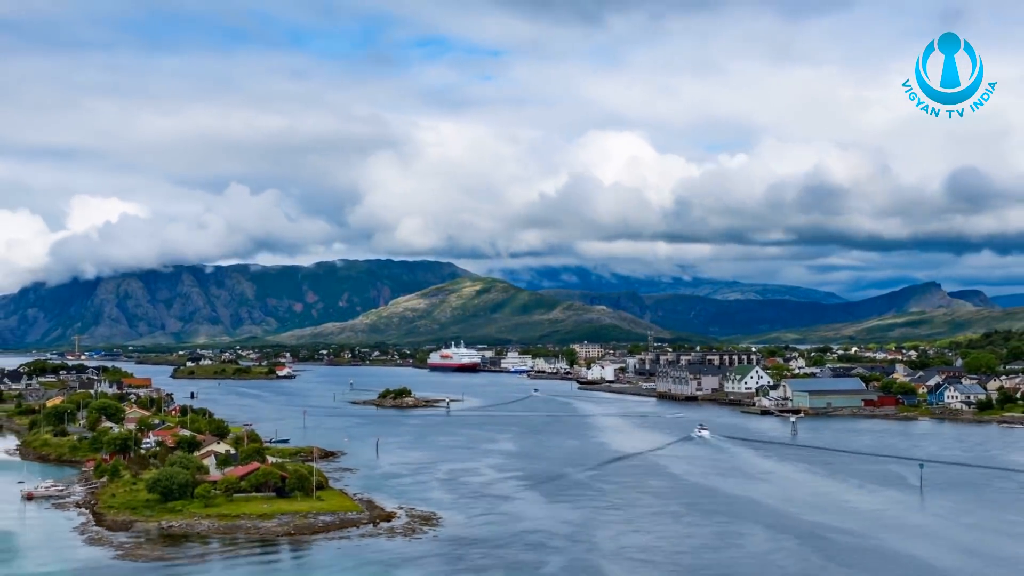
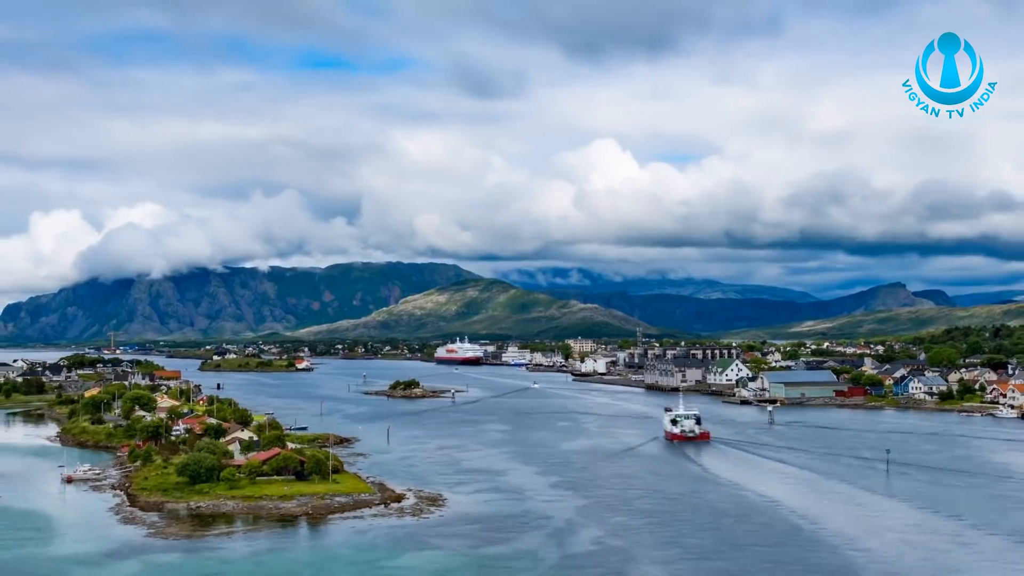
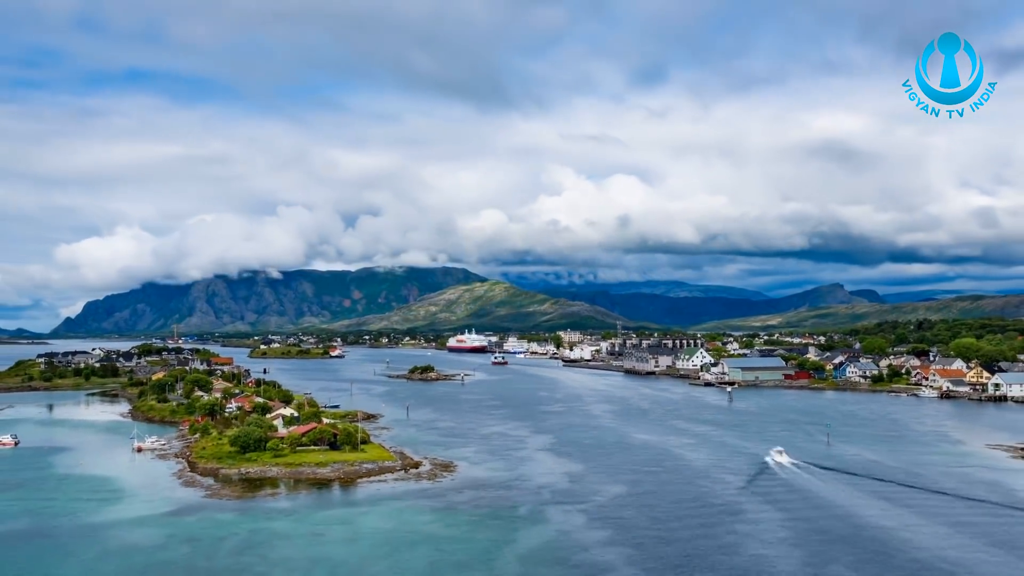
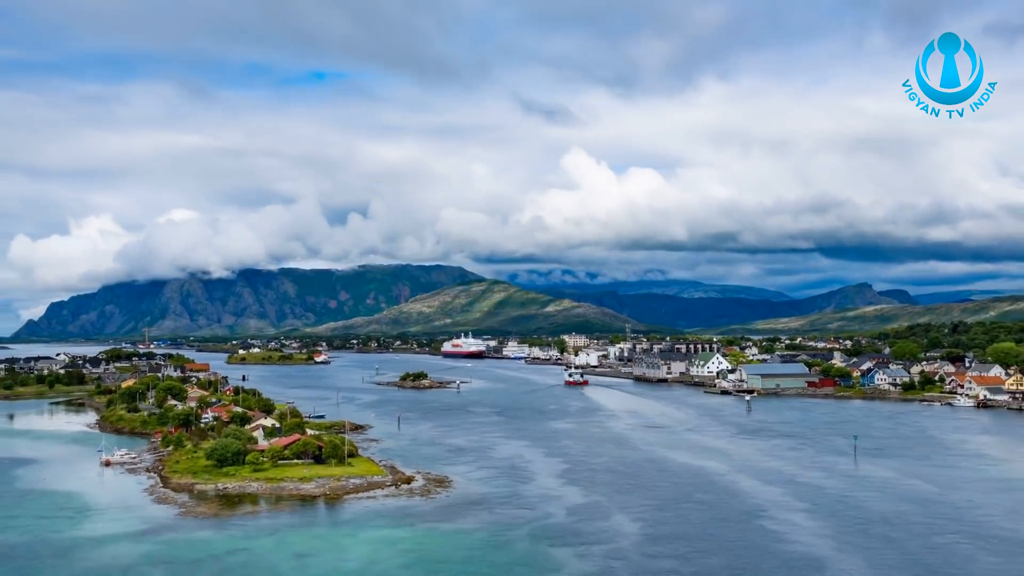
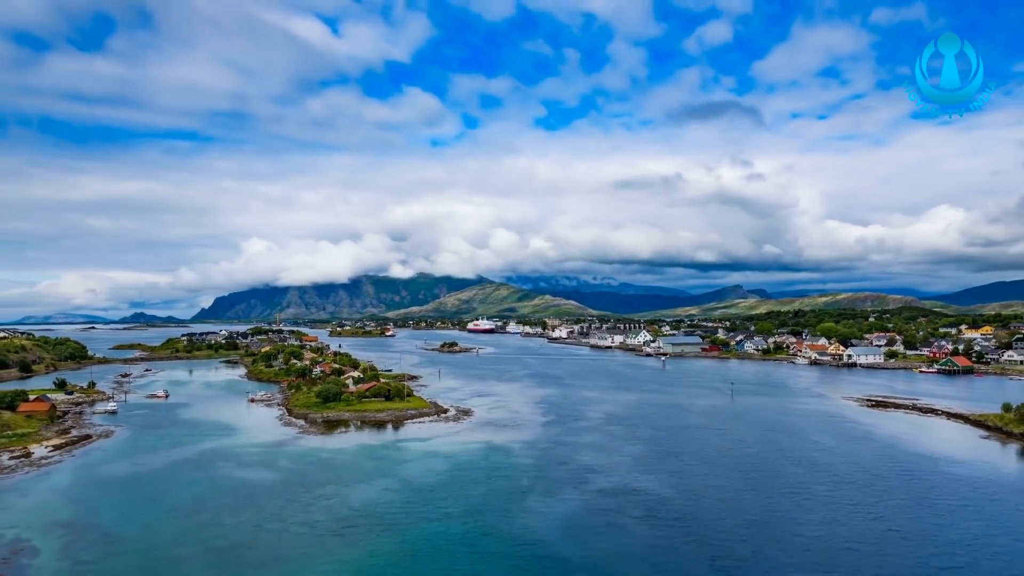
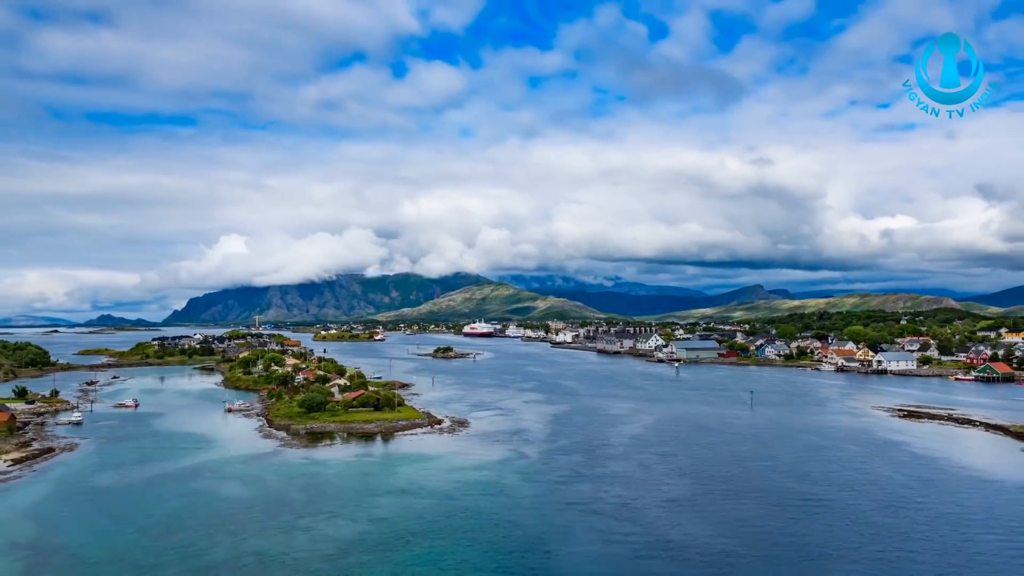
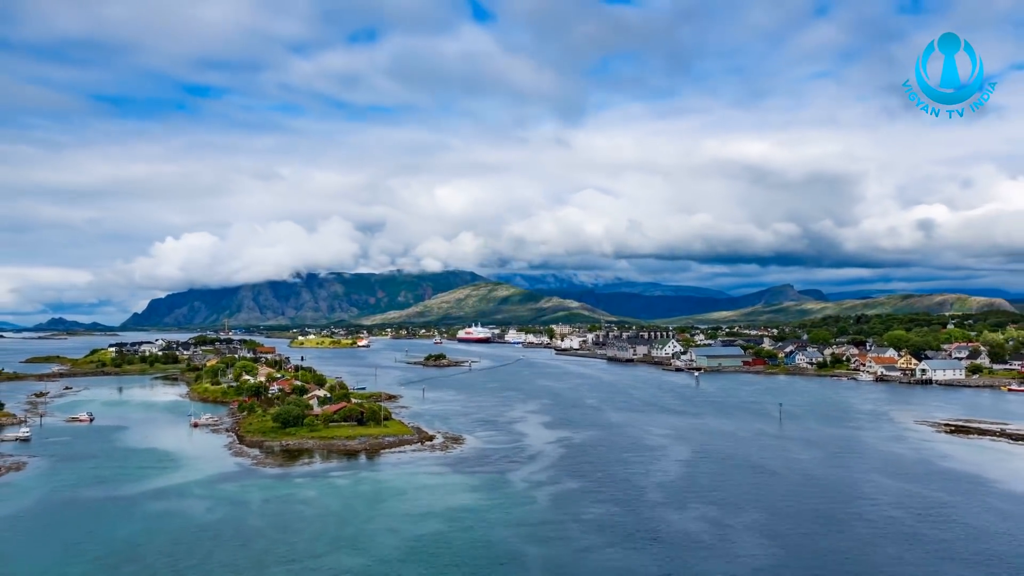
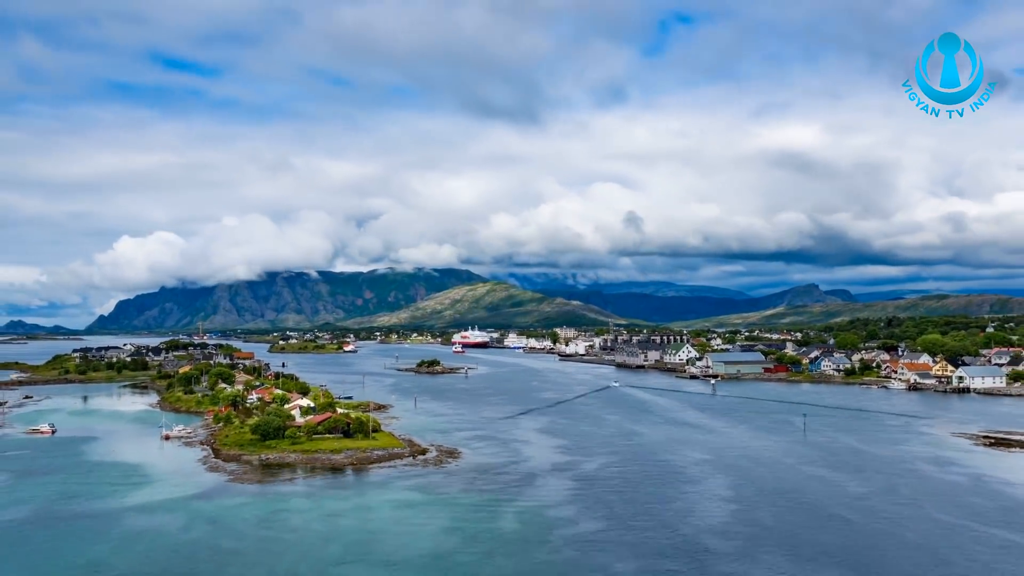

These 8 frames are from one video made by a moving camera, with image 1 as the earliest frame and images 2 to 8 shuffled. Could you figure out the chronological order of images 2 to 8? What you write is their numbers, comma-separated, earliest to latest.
2, 4, 3, 8, 7, 6, 5
